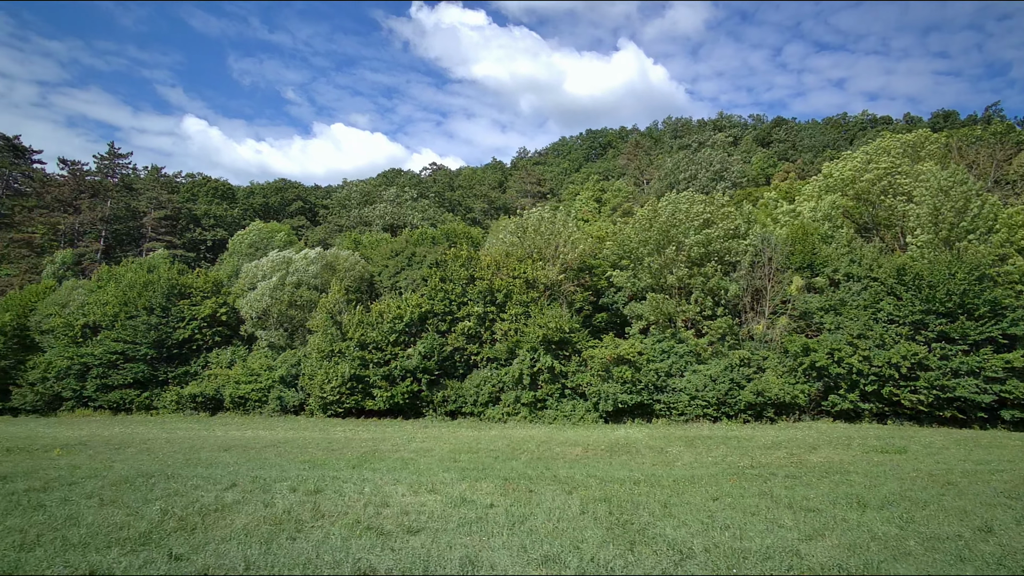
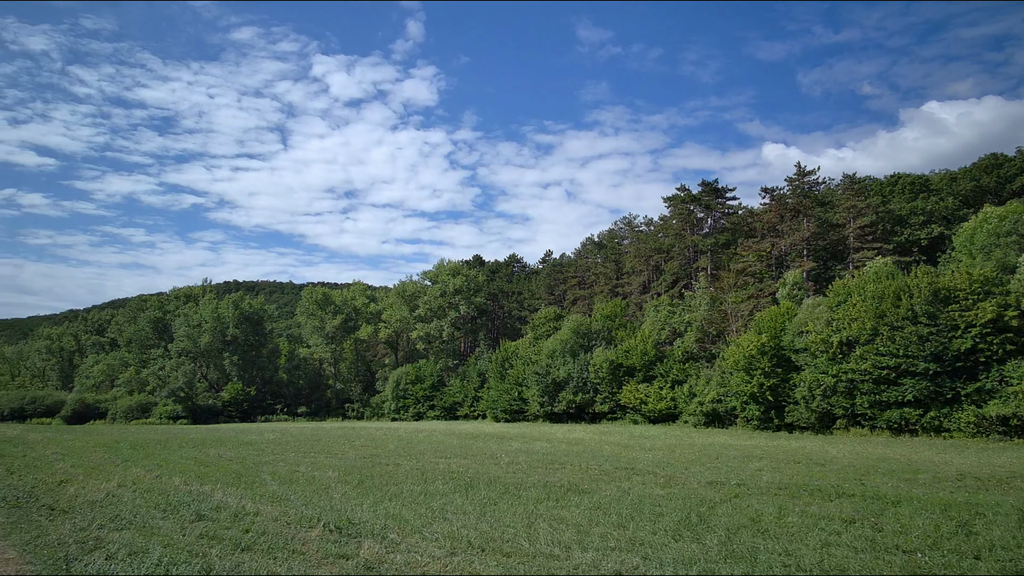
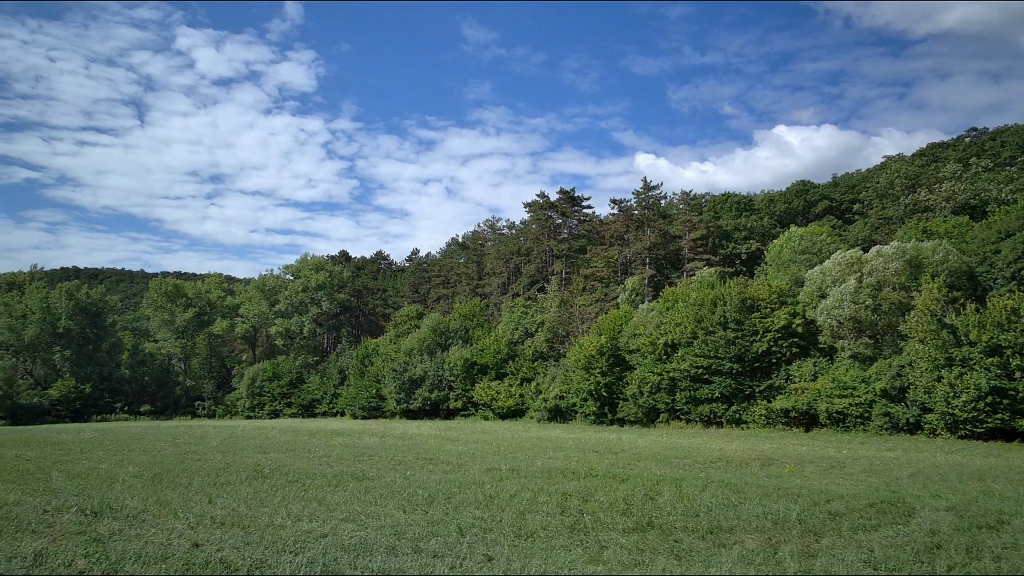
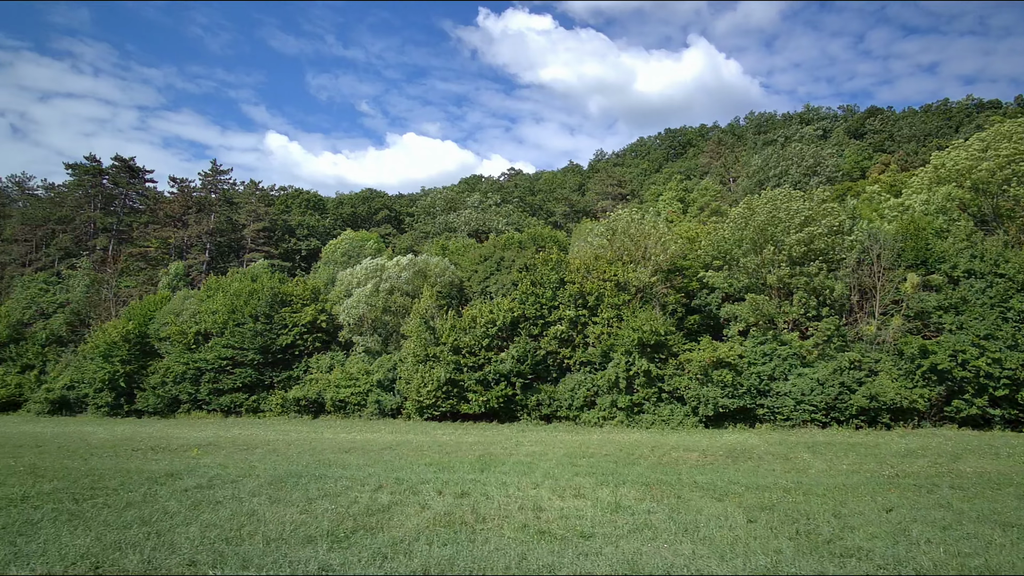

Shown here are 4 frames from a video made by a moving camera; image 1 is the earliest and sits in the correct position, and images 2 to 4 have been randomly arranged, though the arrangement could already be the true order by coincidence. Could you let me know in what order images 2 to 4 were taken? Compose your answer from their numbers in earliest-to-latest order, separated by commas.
4, 3, 2
